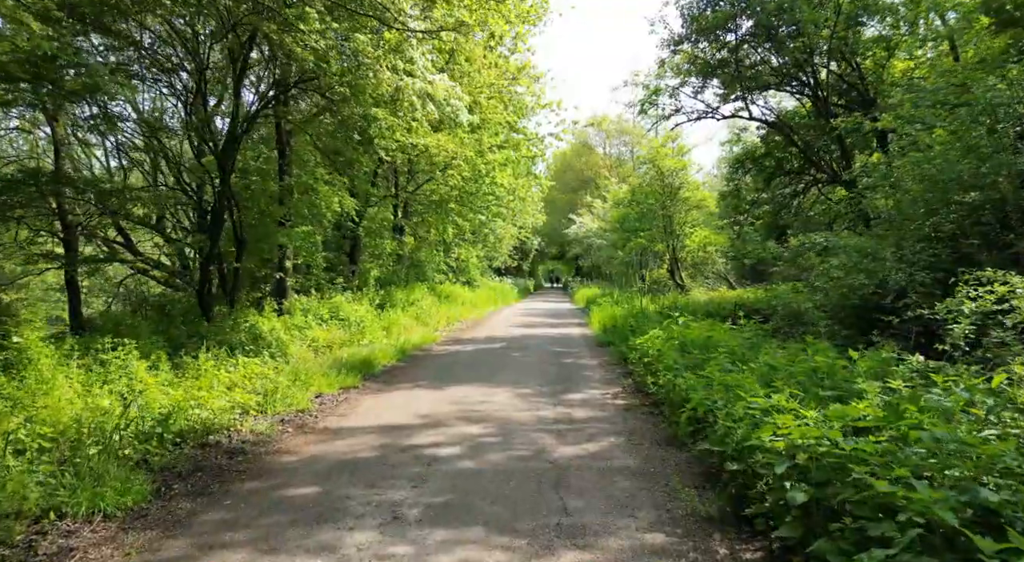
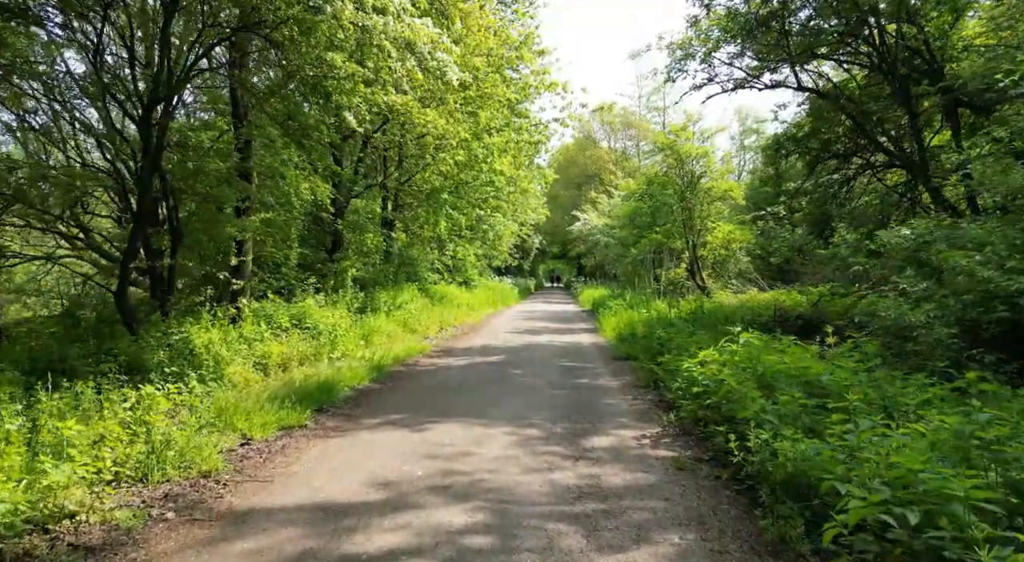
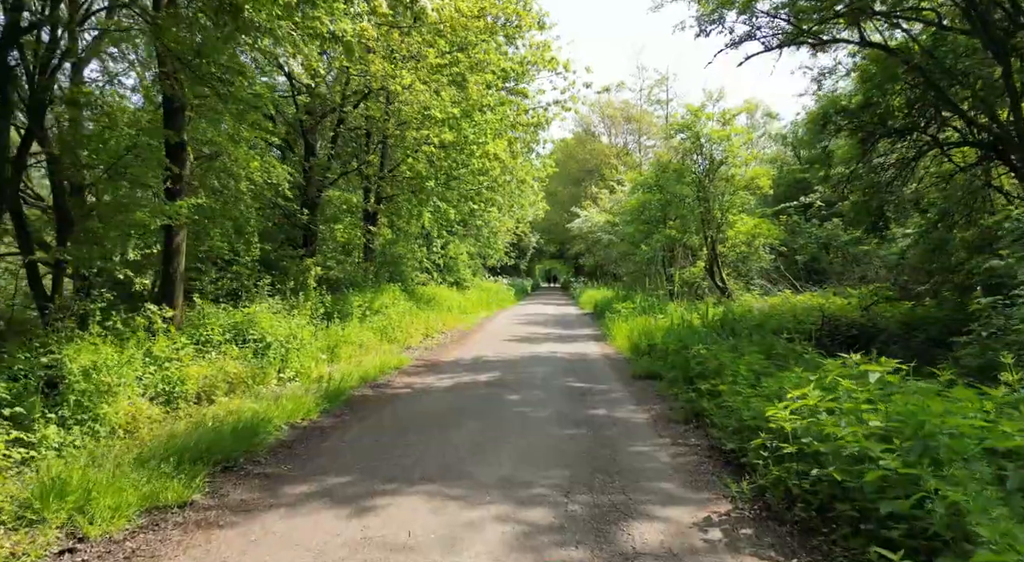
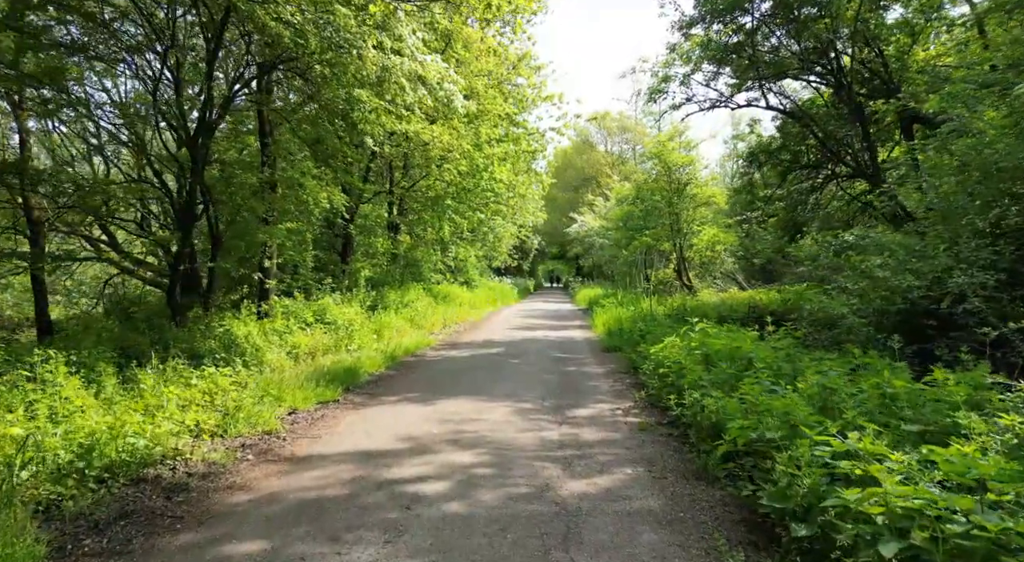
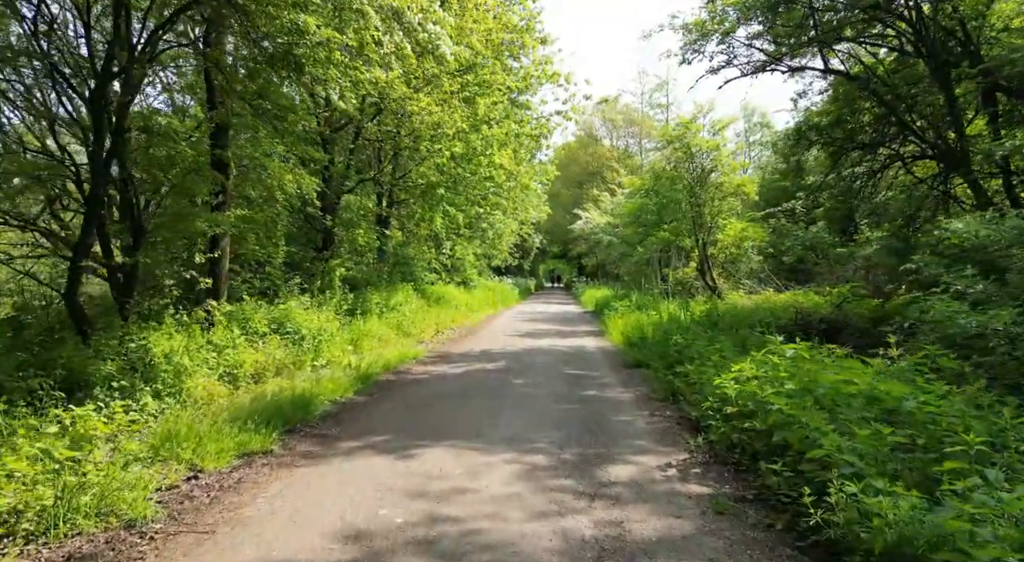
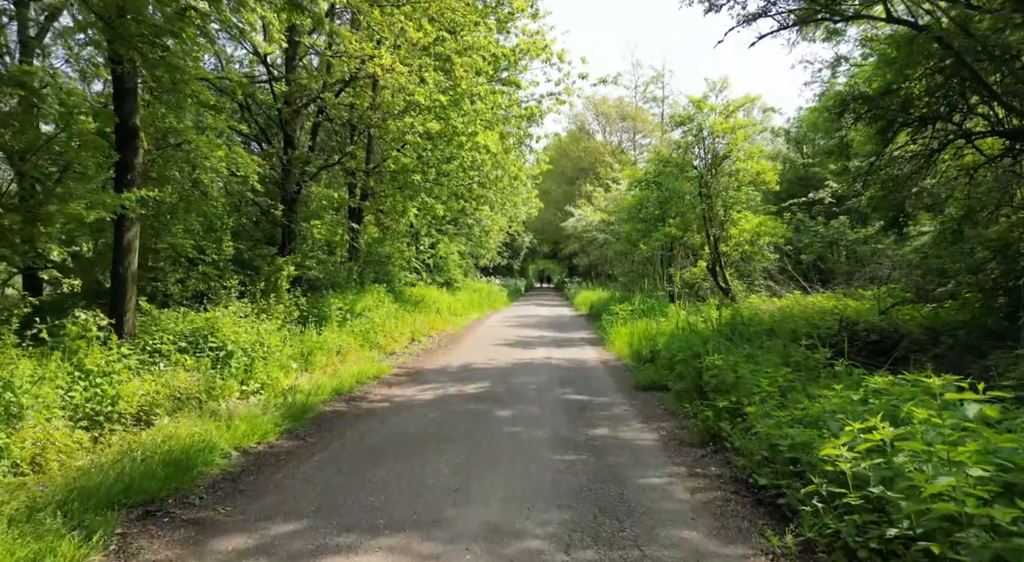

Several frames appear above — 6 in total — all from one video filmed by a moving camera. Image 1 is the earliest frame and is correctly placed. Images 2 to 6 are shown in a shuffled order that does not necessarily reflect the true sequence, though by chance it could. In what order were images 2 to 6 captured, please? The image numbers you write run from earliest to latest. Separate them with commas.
4, 2, 5, 3, 6
